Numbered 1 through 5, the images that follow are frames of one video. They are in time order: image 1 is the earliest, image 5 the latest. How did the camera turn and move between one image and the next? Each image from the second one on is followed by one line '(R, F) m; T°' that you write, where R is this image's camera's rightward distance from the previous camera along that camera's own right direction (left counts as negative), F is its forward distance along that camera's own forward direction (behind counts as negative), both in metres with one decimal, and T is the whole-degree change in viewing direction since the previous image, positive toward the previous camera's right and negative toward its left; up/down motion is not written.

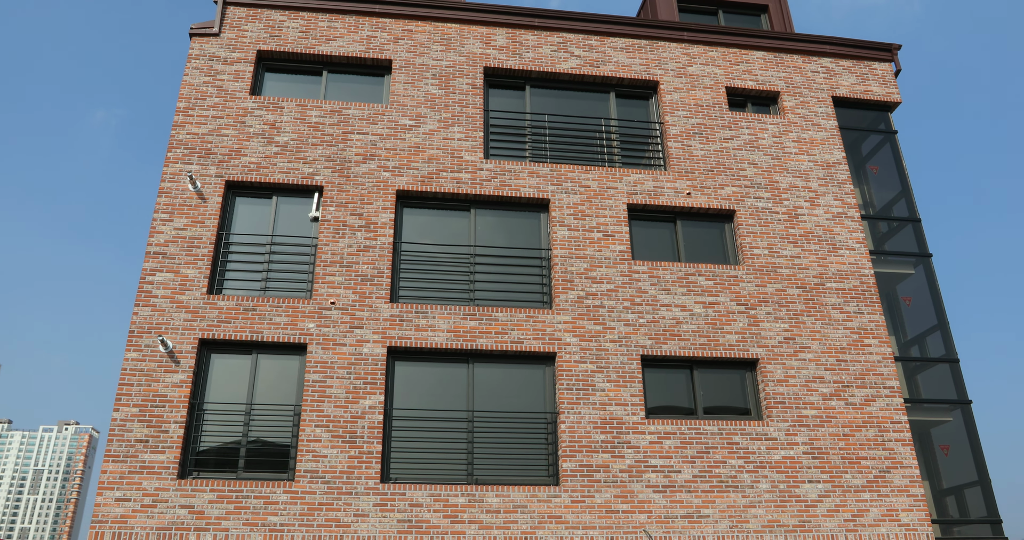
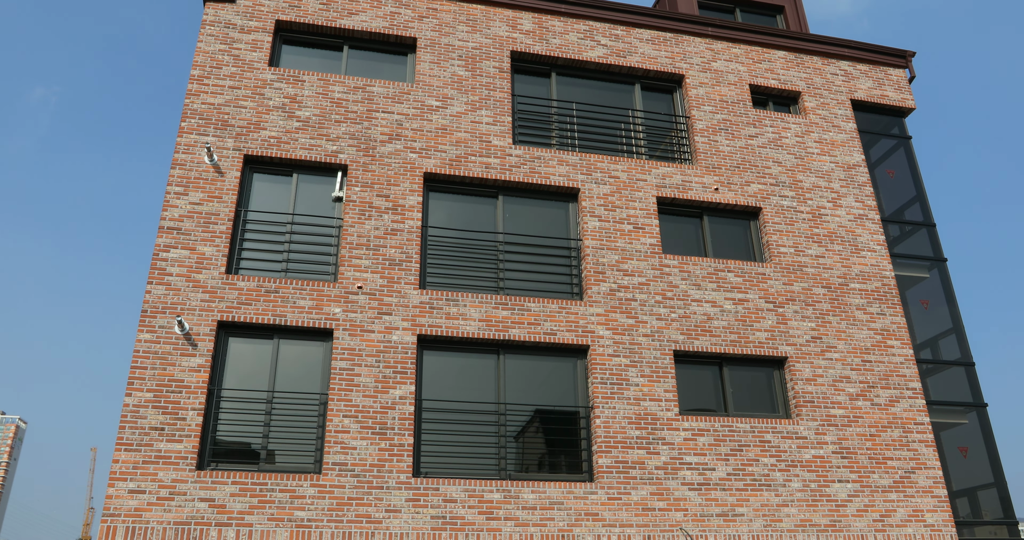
(-1.3, +0.4) m; +4°
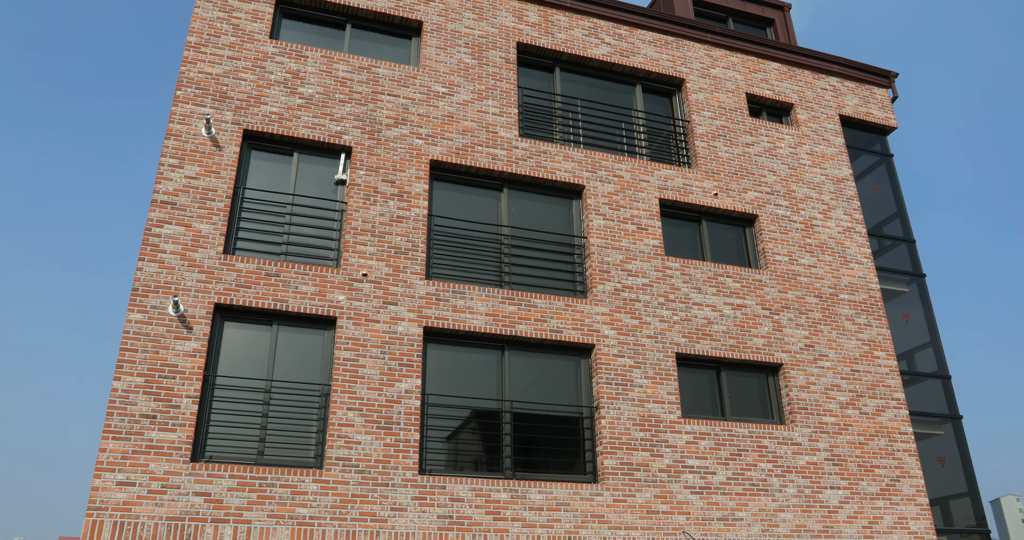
(-1.1, +0.3) m; +5°
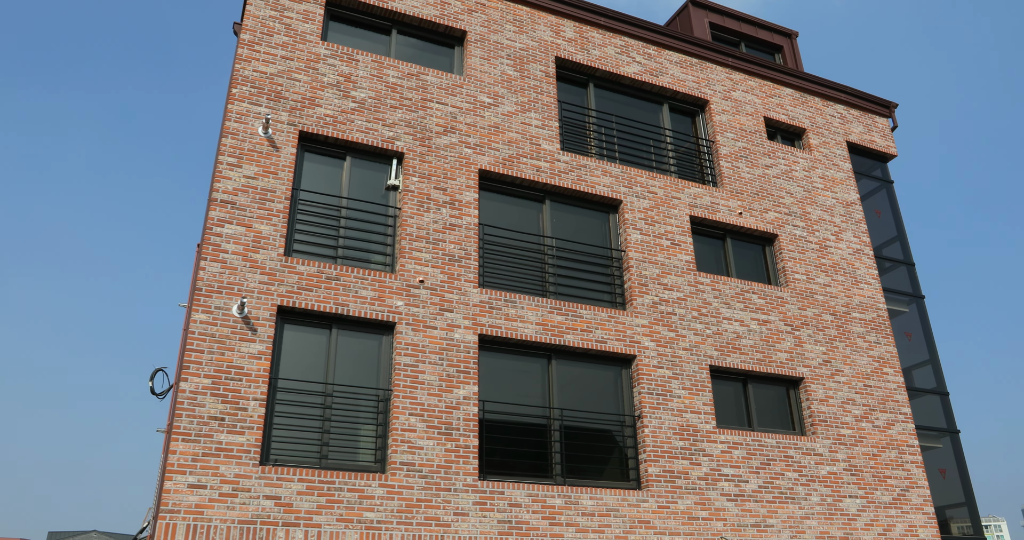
(-1.6, -0.2) m; +4°
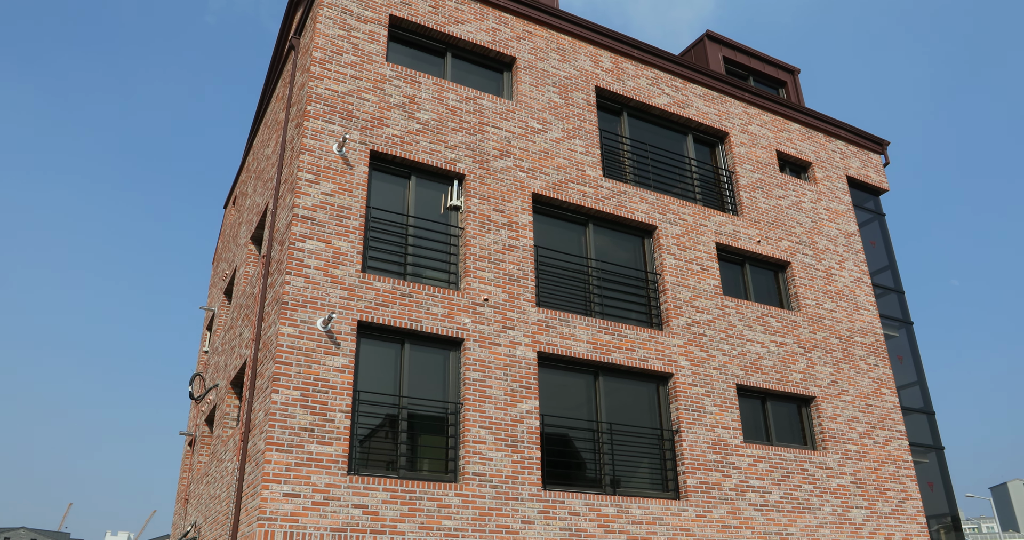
(-1.8, -0.5) m; +5°
